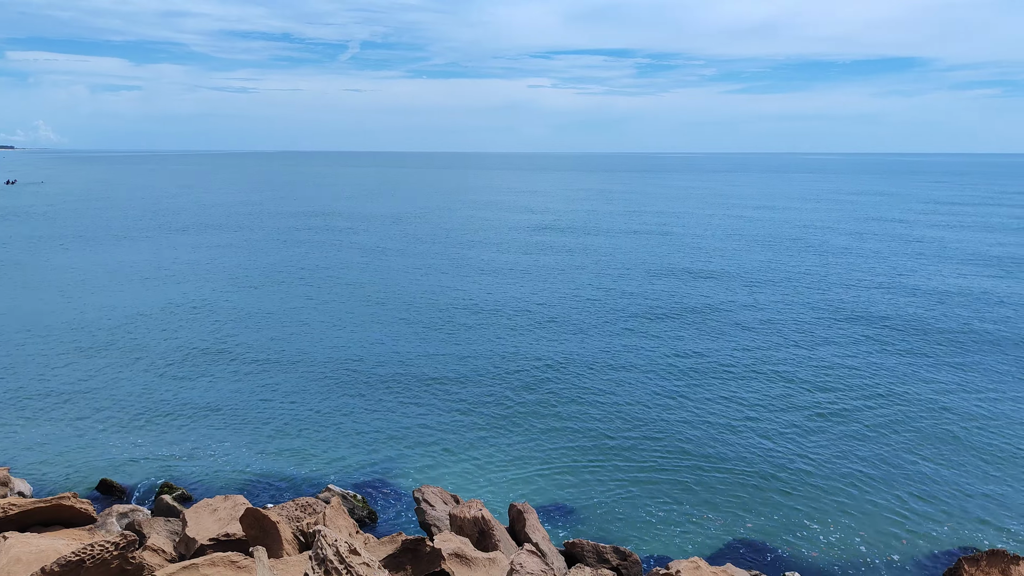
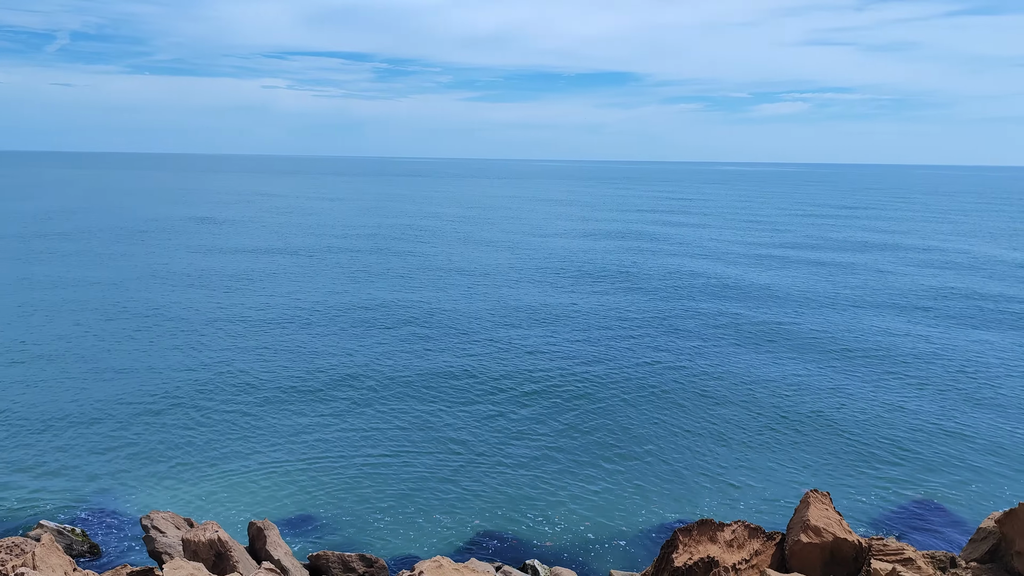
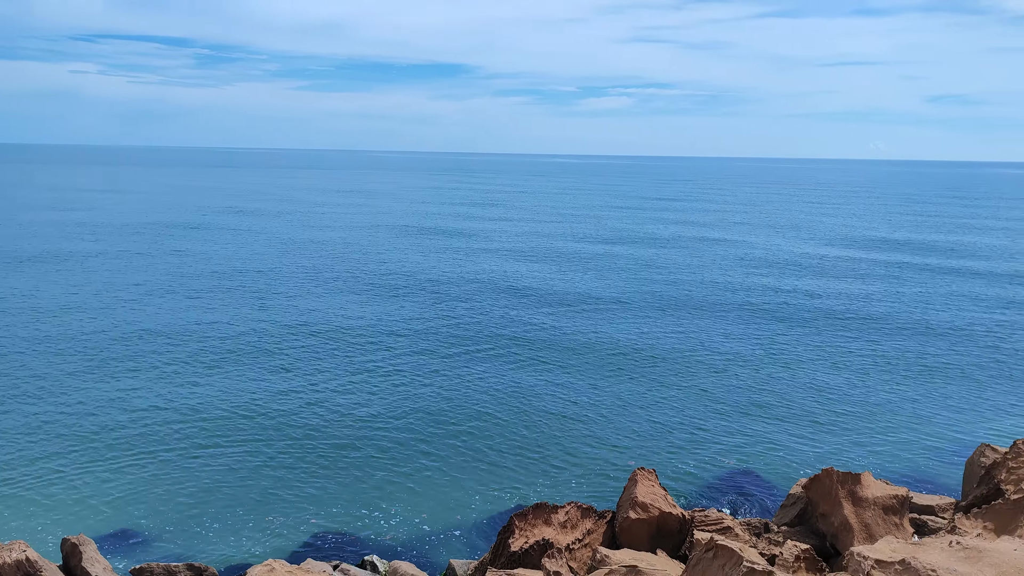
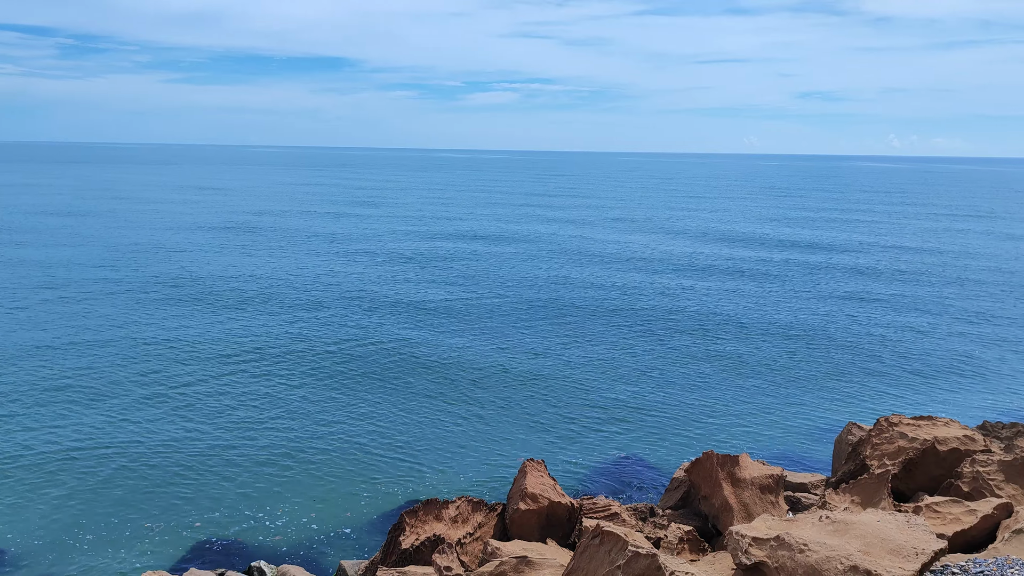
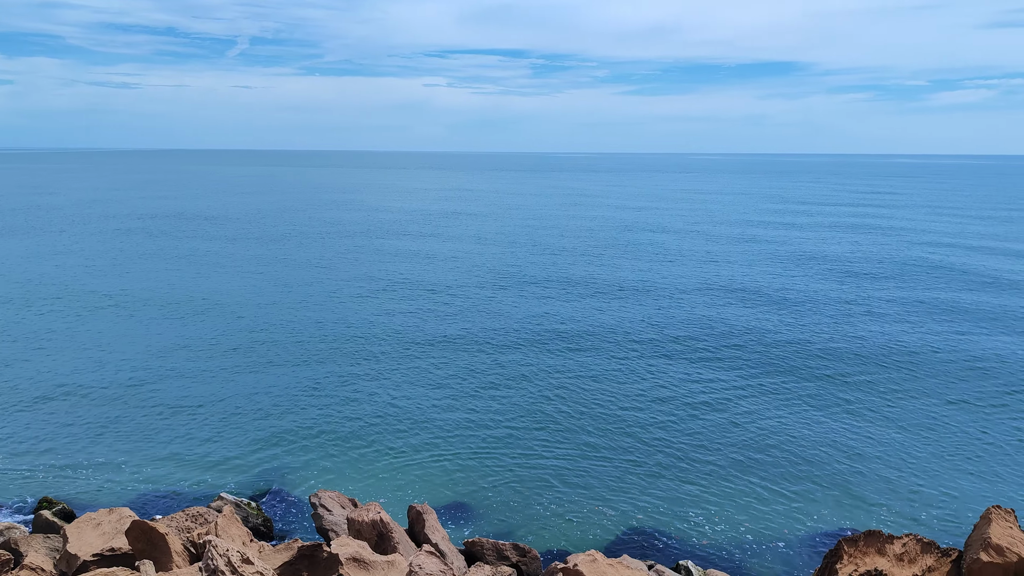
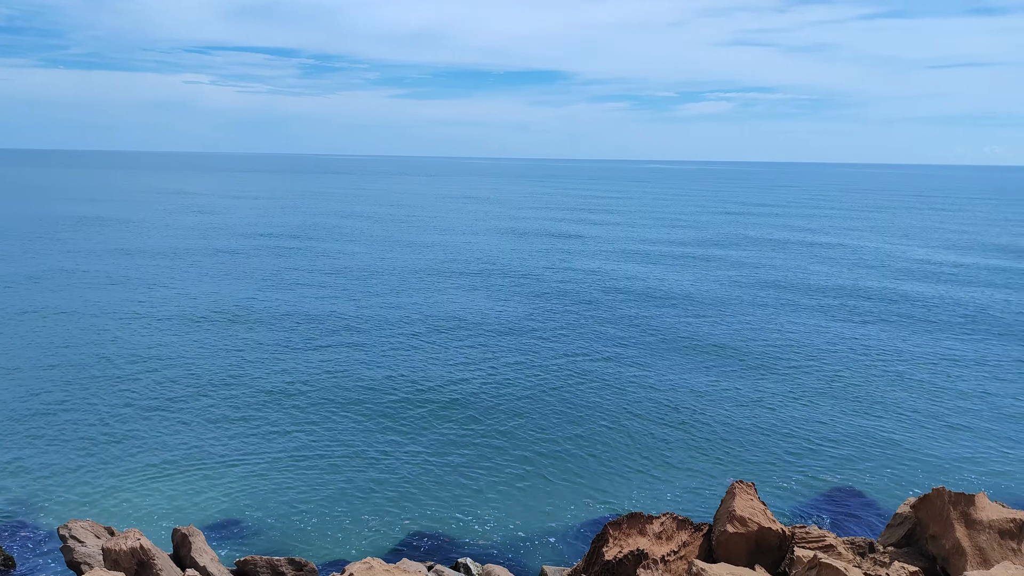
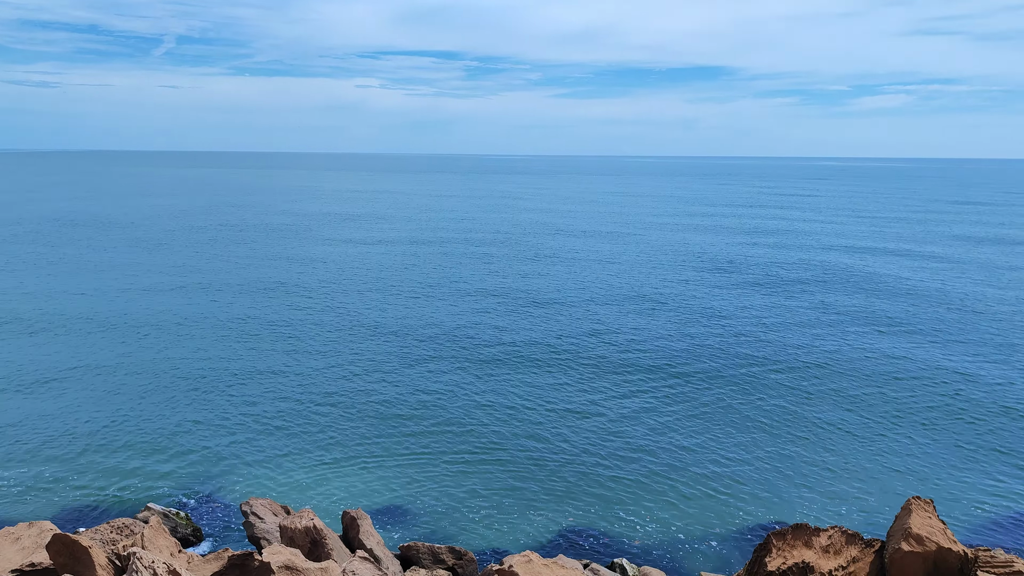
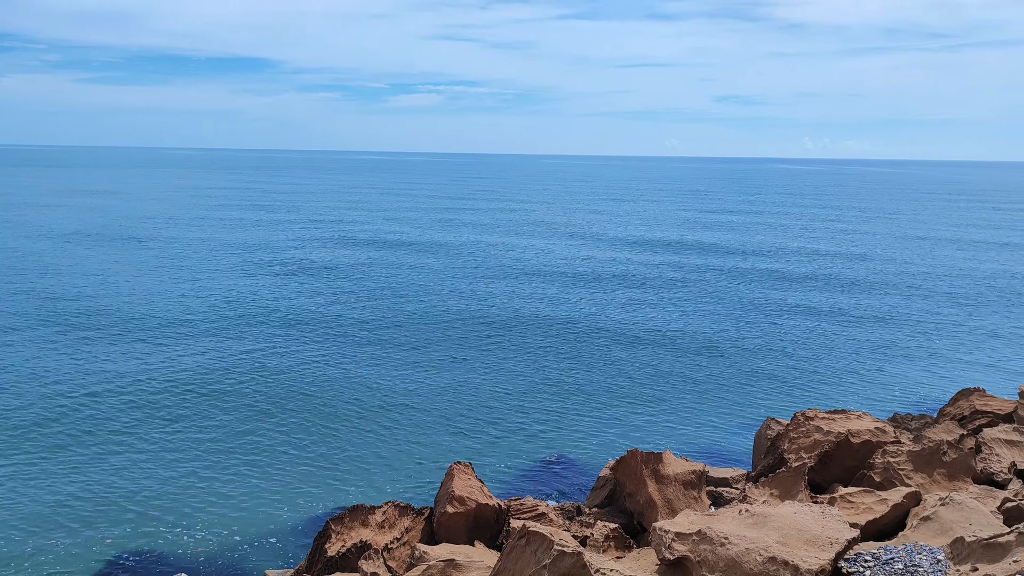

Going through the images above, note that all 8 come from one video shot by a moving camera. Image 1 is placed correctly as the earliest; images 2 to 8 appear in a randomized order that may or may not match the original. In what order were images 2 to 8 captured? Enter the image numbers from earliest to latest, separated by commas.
5, 7, 2, 6, 3, 4, 8
